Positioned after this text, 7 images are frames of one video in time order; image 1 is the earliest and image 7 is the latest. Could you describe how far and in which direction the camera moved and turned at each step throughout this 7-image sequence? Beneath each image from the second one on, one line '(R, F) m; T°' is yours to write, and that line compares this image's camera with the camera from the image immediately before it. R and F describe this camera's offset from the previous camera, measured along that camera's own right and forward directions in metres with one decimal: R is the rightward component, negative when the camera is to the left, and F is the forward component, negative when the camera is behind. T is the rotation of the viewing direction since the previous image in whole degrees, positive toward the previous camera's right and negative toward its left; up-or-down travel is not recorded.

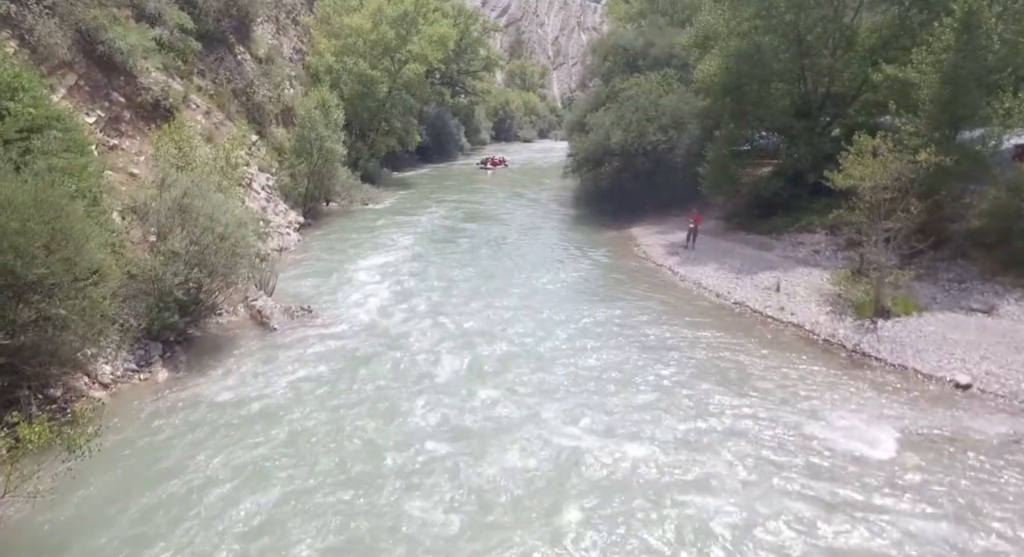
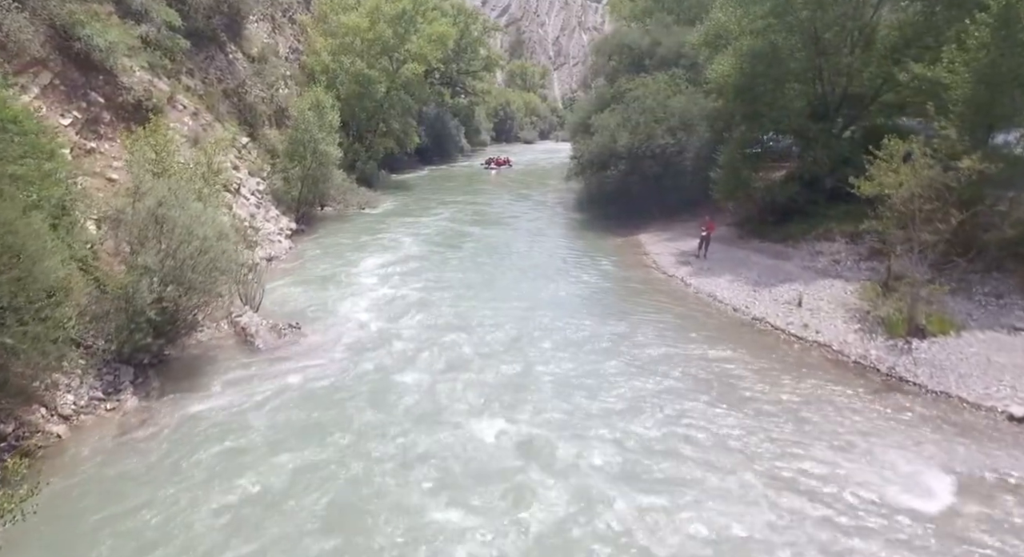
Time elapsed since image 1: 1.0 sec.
(-0.1, +1.3) m; 0°
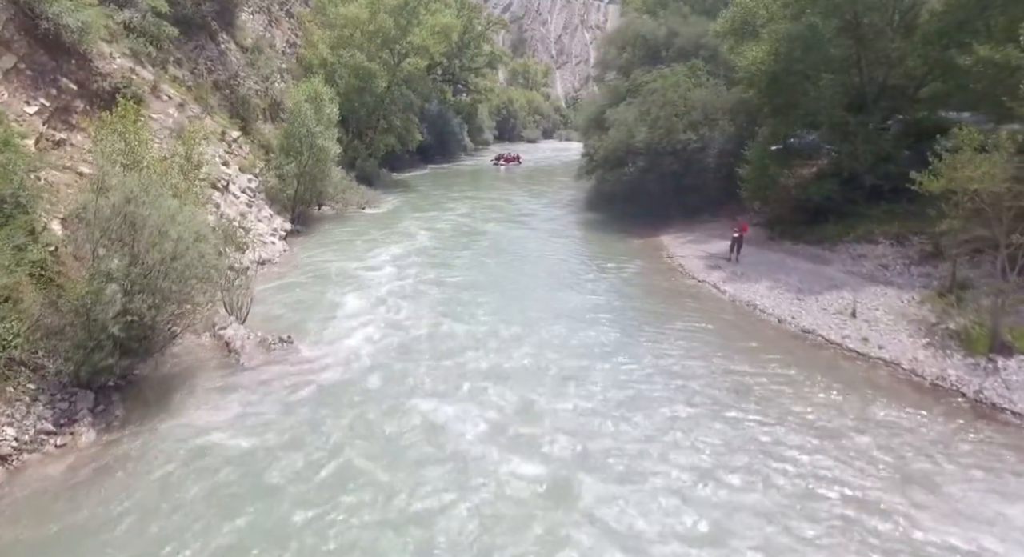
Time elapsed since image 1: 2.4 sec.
(-0.5, +2.0) m; 0°
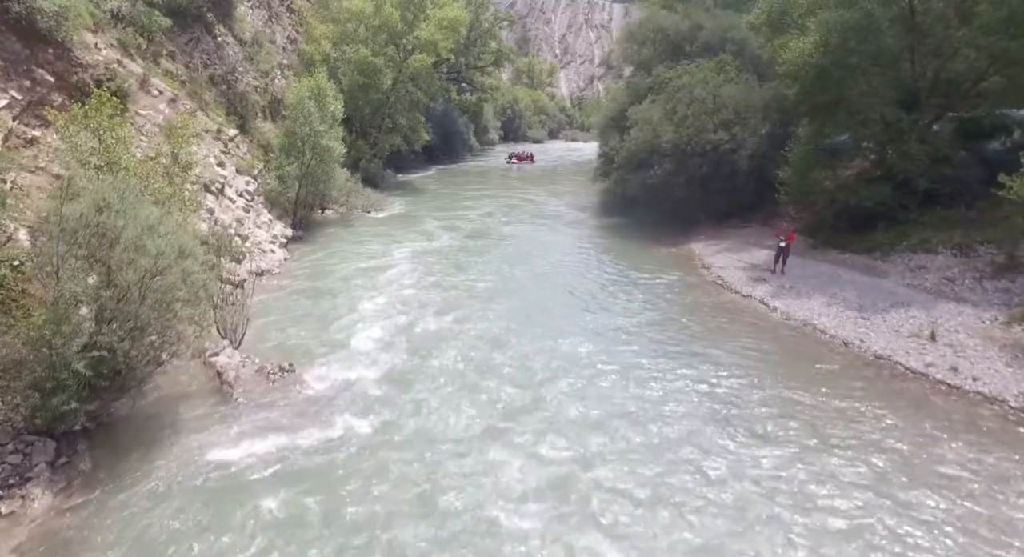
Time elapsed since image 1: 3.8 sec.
(-0.8, +2.0) m; 0°
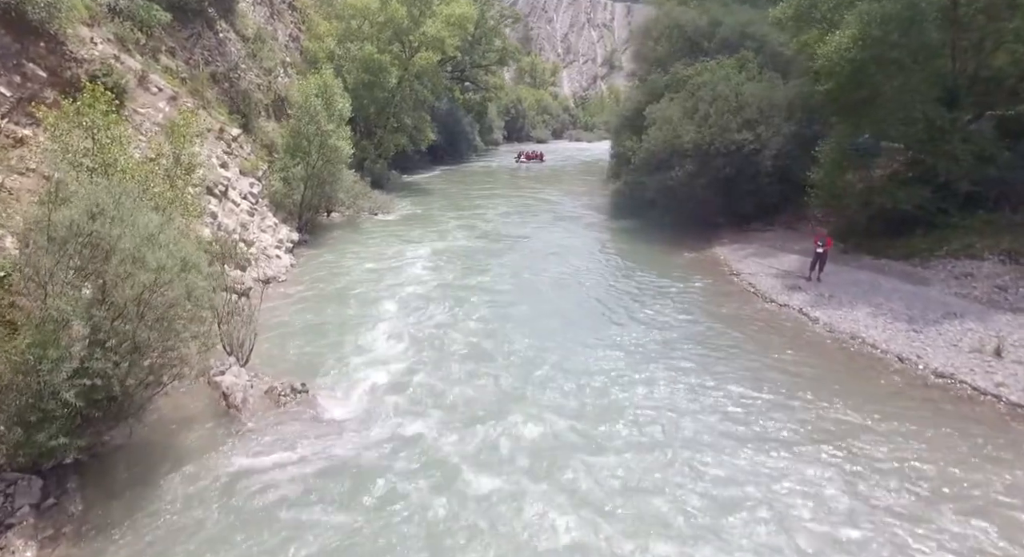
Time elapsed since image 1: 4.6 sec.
(-0.7, +1.1) m; 0°
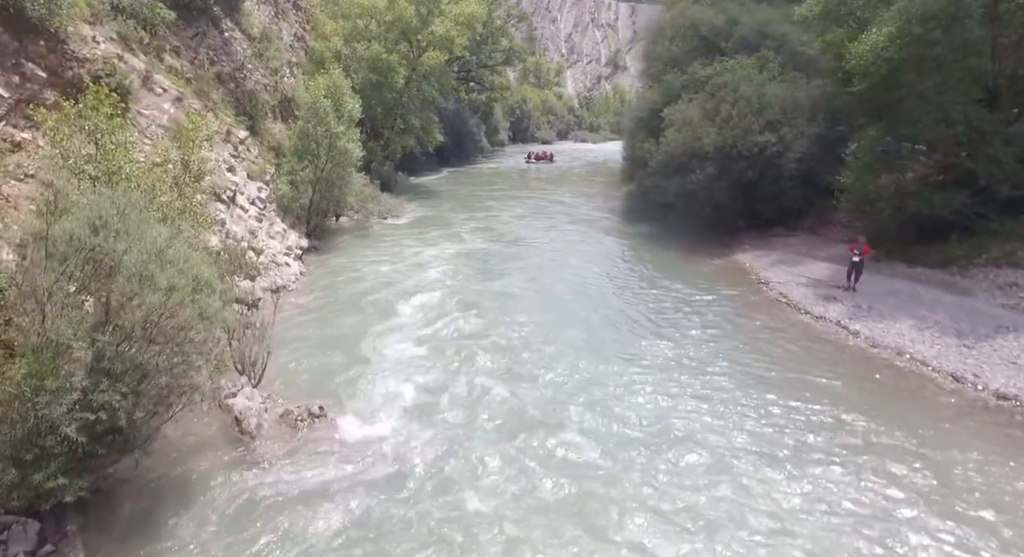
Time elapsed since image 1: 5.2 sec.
(-0.6, +0.8) m; 0°
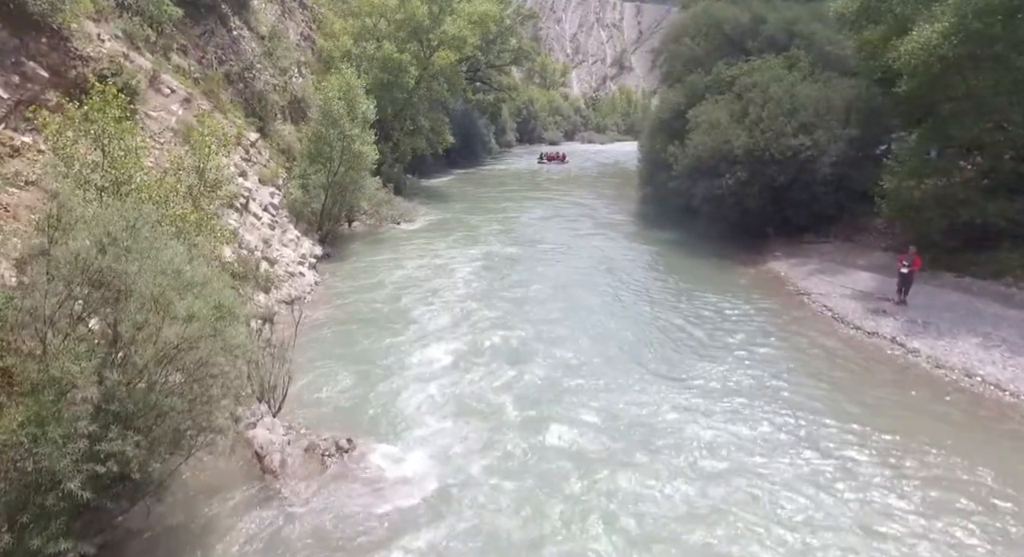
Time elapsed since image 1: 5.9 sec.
(-0.8, +1.1) m; 0°
